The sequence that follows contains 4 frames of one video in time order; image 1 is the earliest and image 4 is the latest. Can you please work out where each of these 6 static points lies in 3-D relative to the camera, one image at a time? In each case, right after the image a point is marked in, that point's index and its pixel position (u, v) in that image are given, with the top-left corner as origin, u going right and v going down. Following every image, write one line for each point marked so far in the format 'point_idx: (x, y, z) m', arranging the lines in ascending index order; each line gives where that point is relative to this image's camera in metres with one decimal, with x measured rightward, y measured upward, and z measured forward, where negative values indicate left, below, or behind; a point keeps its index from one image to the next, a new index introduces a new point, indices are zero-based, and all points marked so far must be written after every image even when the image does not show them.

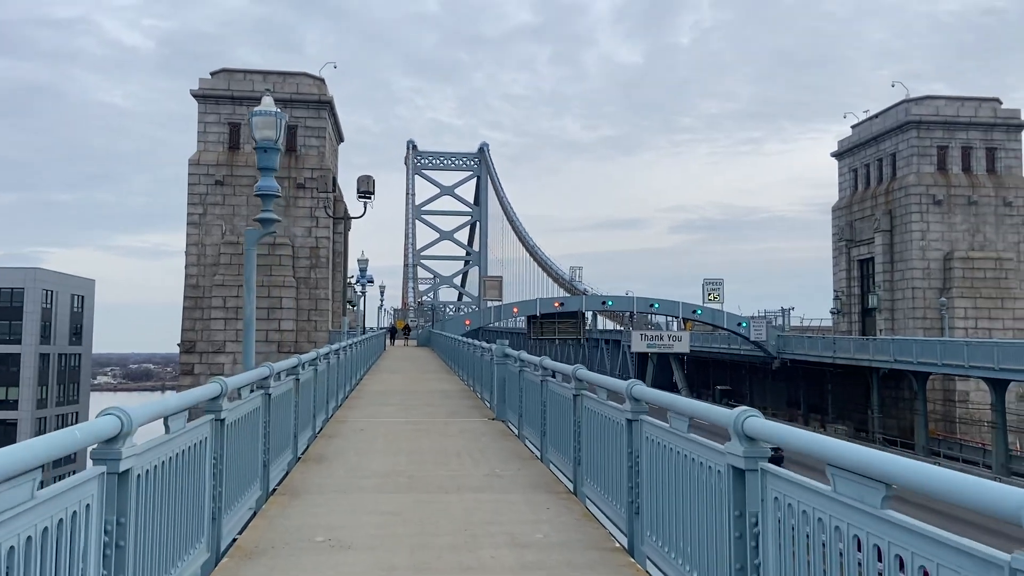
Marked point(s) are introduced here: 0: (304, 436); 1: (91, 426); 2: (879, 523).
0: (-2.2, -1.5, +8.4) m
1: (-1.4, -0.5, +2.8) m
2: (+1.0, -0.7, +2.3) m
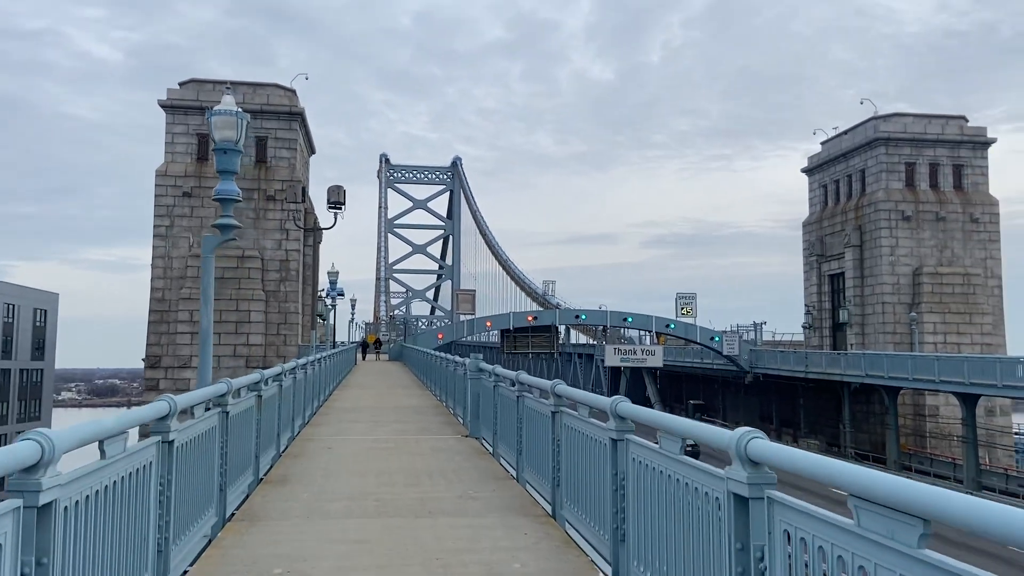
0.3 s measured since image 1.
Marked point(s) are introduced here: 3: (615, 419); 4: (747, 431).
0: (-2.4, -1.6, +8.0) m
1: (-1.5, -0.5, +2.4) m
2: (+1.0, -0.7, +2.0) m
3: (+0.5, -0.7, +4.3) m
4: (+0.8, -0.5, +2.8) m
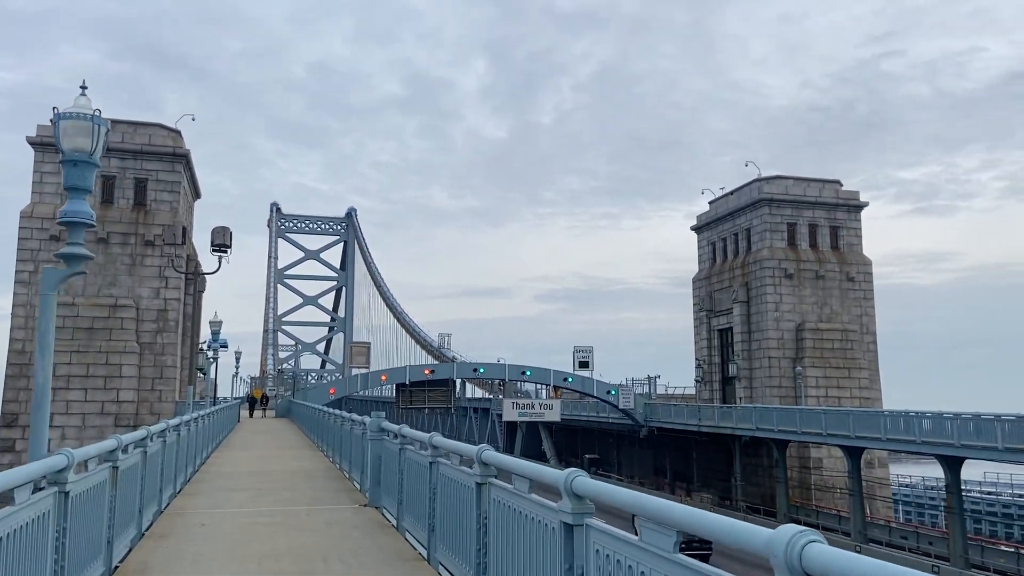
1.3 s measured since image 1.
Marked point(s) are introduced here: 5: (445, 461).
0: (-3.2, -2.0, +6.6) m
1: (-1.5, -0.5, +1.3) m
2: (+1.0, -0.7, +1.2) m
3: (+0.3, -0.9, +3.4) m
4: (+0.7, -0.6, +2.0) m
5: (-0.5, -1.3, +6.1) m
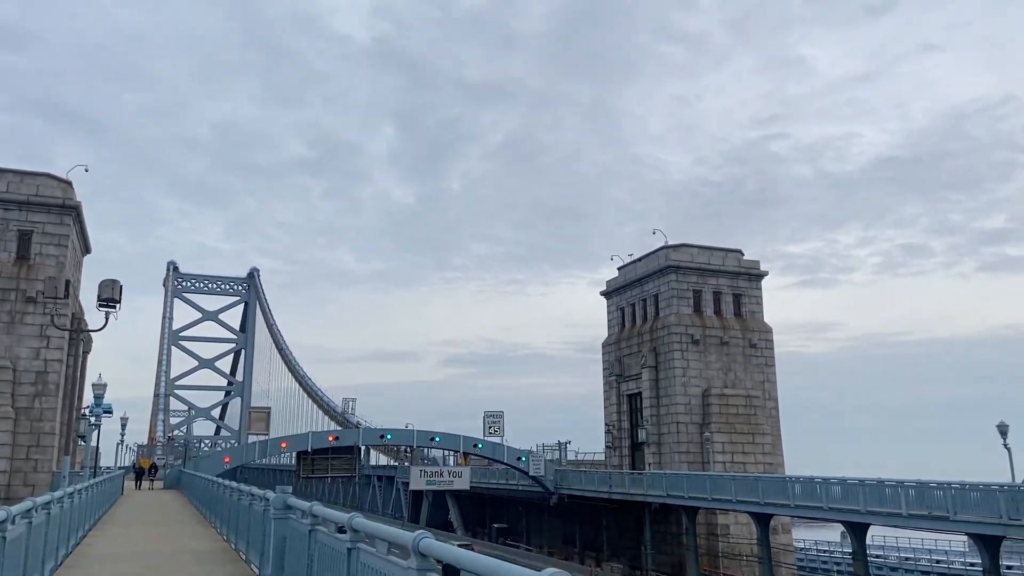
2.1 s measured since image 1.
0: (-3.6, -2.4, +5.4) m
1: (-1.4, -0.5, +0.5) m
2: (+1.1, -0.8, +0.6) m
3: (+0.1, -1.1, +2.7) m
4: (+0.8, -0.7, +1.4) m
5: (-0.9, -1.7, +5.2) m
